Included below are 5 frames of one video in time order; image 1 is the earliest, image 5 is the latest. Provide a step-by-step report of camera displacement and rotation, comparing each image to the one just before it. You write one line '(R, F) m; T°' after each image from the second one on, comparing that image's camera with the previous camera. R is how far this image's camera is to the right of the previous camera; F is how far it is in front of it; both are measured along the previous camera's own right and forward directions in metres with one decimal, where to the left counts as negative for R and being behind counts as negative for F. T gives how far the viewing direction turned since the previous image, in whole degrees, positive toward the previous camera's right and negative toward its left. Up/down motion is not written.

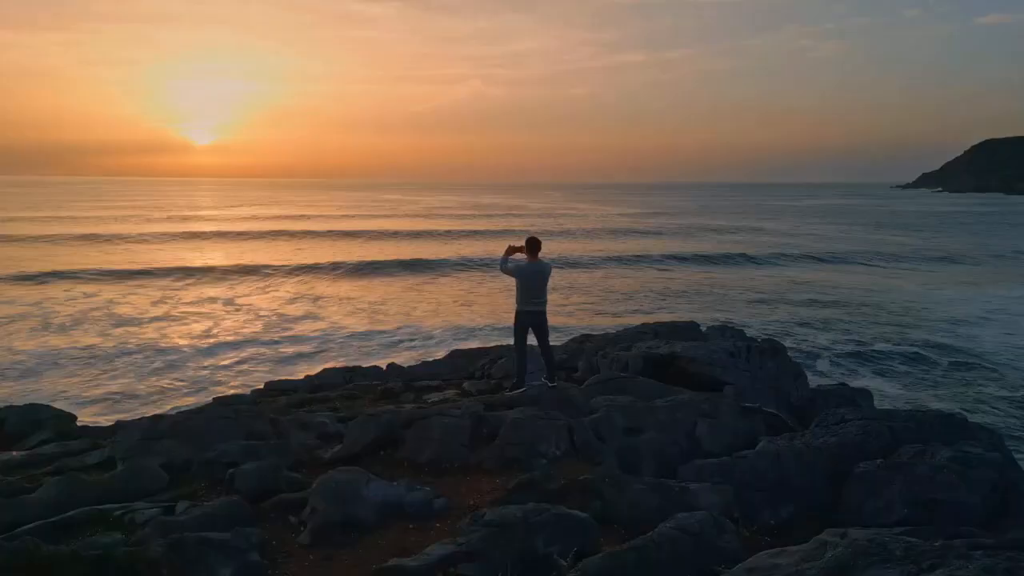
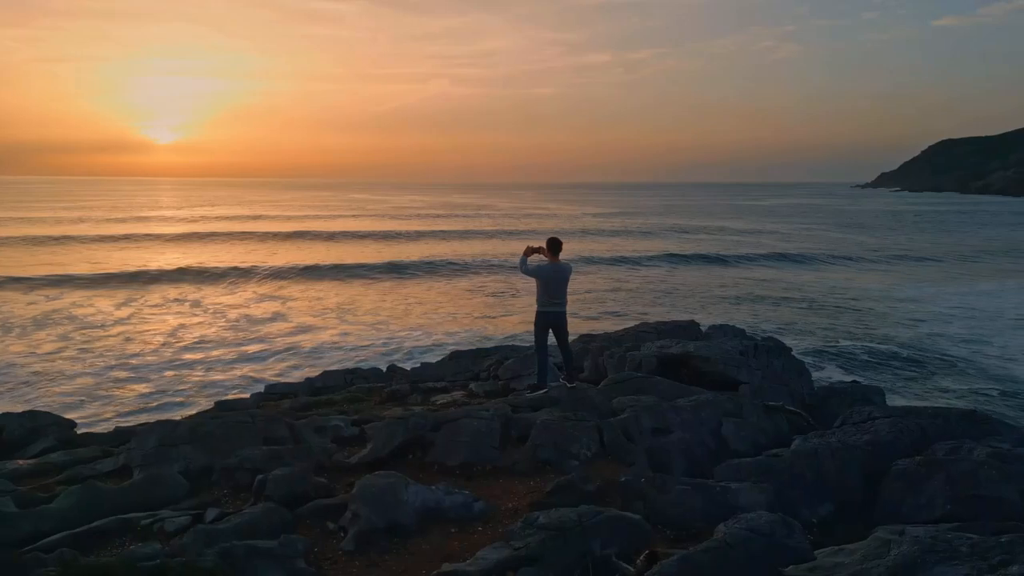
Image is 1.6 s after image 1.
(-0.5, 0.0) m; +2°
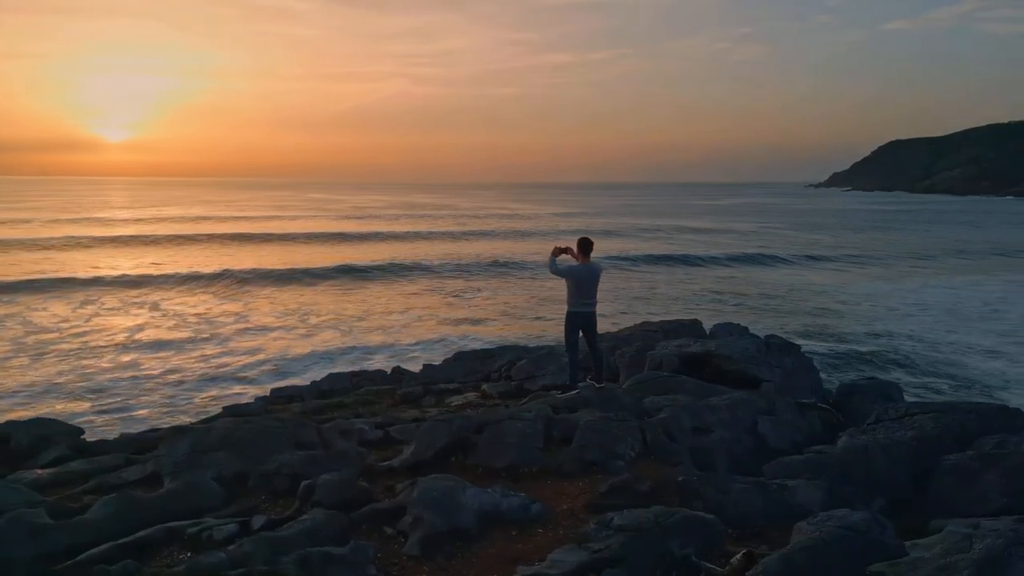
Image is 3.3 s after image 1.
(-0.6, 0.0) m; +2°
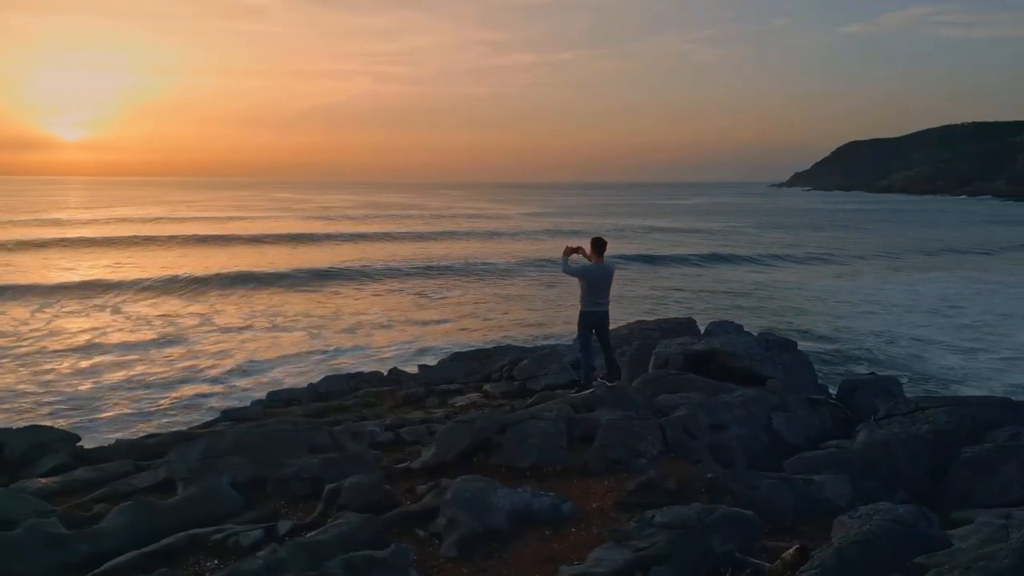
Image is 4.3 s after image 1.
(-0.4, 0.0) m; +2°
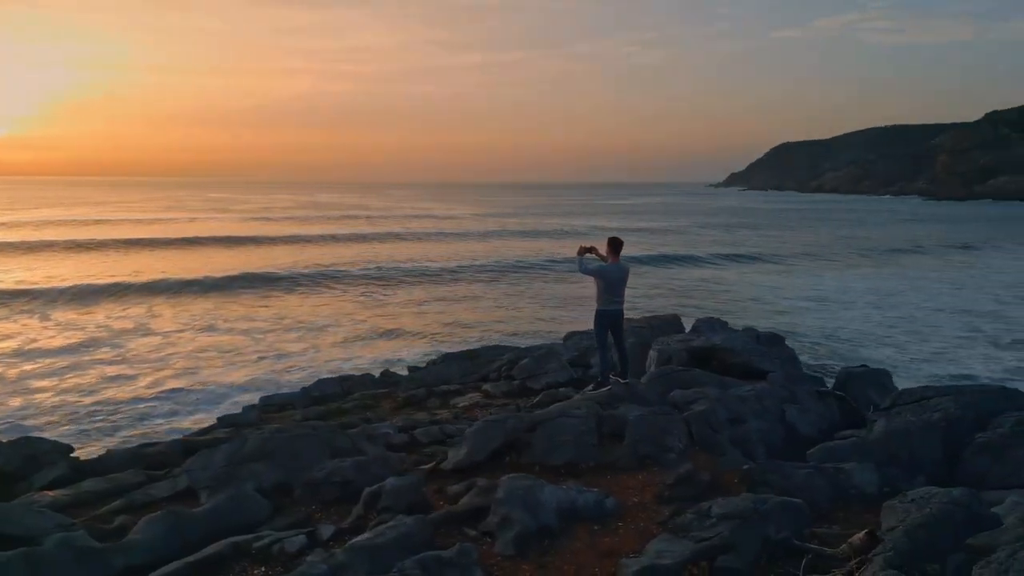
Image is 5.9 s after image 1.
(-0.7, 0.0) m; +4°
